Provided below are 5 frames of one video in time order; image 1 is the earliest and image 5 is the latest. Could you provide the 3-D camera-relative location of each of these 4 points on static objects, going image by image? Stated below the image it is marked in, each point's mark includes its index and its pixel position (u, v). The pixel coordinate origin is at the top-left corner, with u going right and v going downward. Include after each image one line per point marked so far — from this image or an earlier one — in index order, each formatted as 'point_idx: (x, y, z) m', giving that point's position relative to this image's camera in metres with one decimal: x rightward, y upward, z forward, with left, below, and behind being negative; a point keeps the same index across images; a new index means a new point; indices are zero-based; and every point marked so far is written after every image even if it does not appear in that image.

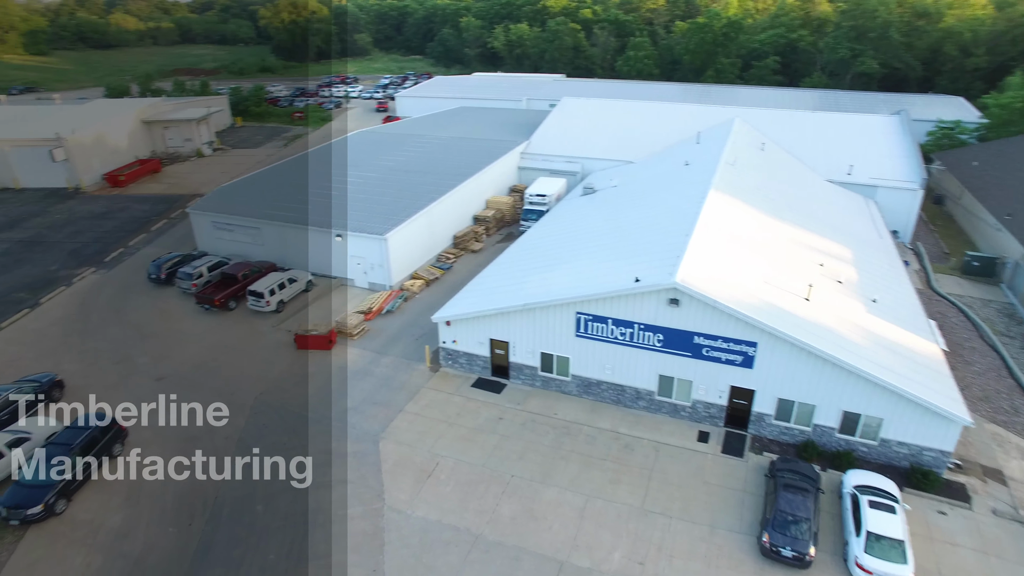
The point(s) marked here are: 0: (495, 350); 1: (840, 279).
0: (-0.5, -1.8, +18.6) m
1: (+9.3, +0.3, +18.3) m
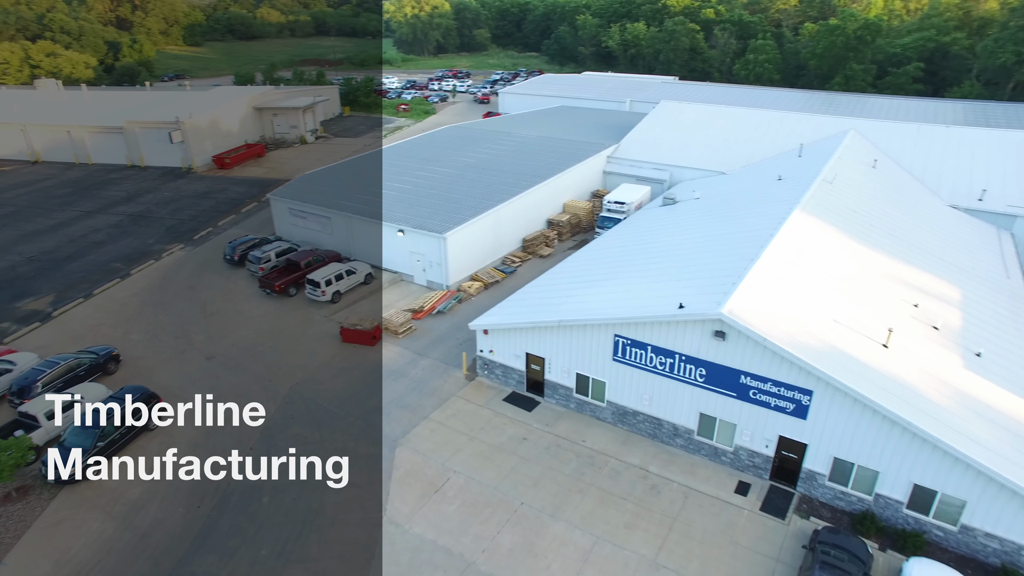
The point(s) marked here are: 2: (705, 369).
0: (+0.5, -2.1, +17.6) m
1: (+10.3, -0.9, +15.6) m
2: (+4.3, -1.8, +14.3) m
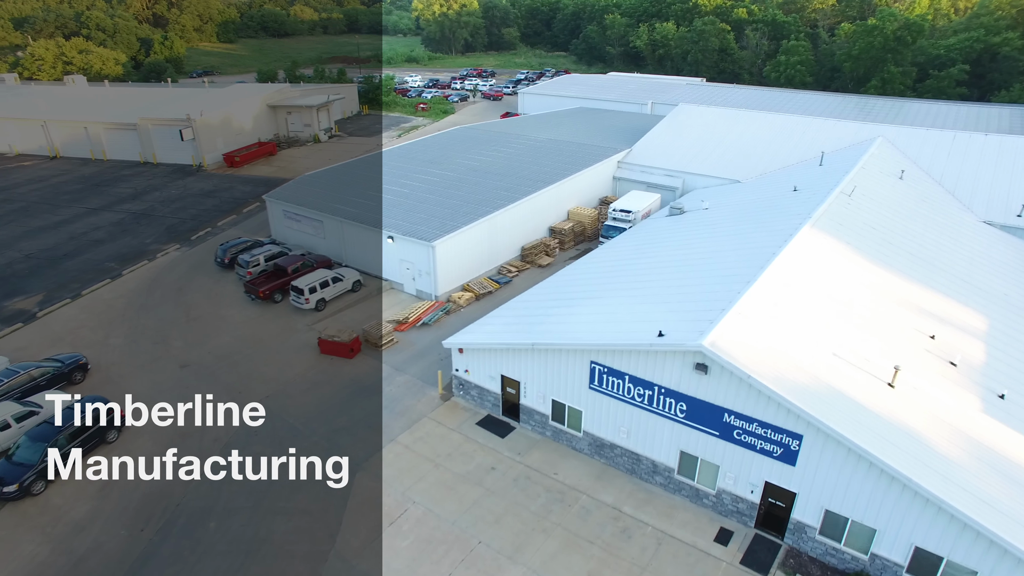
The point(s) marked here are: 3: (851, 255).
0: (-0.2, -2.5, +16.4) m
1: (+9.5, -1.6, +13.9) m
2: (+3.5, -2.3, +12.9) m
3: (+9.1, +0.9, +17.2) m
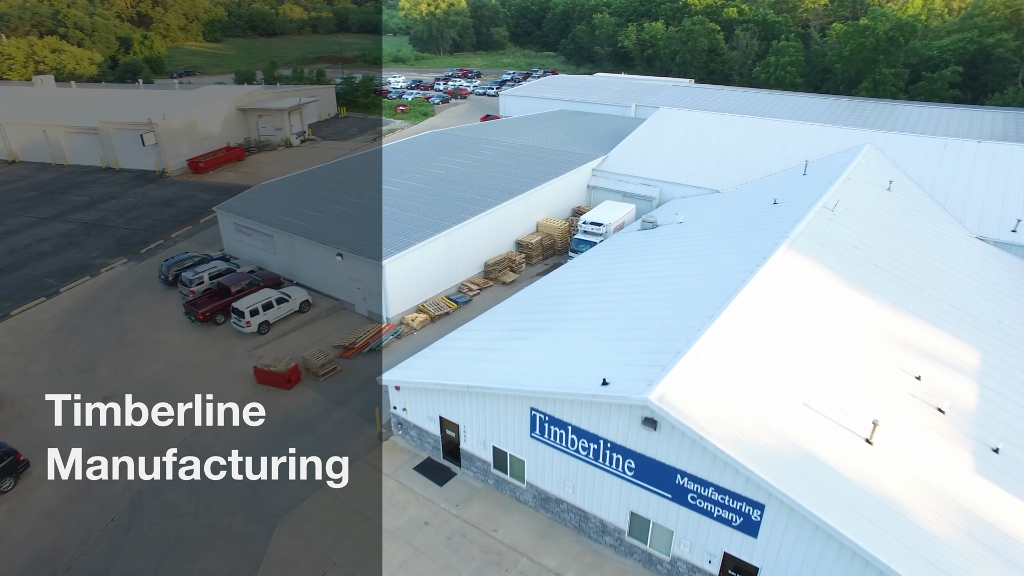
0: (-1.5, -3.2, +14.7) m
1: (+8.2, -2.3, +12.3) m
2: (+2.1, -3.0, +11.3) m
3: (+7.7, +0.2, +15.7) m
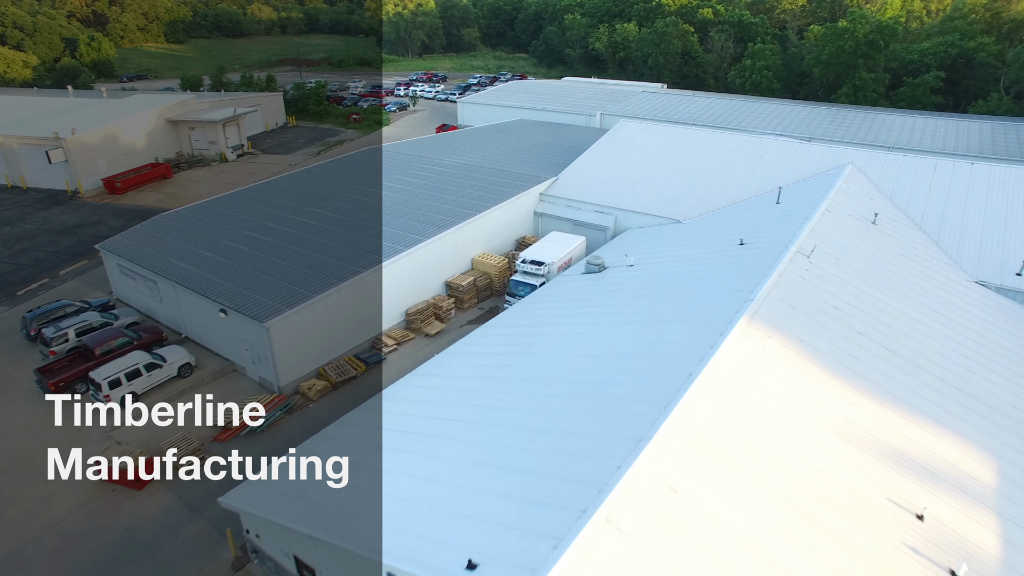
0: (-3.6, -4.9, +11.2) m
1: (+6.1, -3.9, +9.0) m
2: (+0.1, -4.7, +7.9) m
3: (+5.6, -1.4, +12.4) m
